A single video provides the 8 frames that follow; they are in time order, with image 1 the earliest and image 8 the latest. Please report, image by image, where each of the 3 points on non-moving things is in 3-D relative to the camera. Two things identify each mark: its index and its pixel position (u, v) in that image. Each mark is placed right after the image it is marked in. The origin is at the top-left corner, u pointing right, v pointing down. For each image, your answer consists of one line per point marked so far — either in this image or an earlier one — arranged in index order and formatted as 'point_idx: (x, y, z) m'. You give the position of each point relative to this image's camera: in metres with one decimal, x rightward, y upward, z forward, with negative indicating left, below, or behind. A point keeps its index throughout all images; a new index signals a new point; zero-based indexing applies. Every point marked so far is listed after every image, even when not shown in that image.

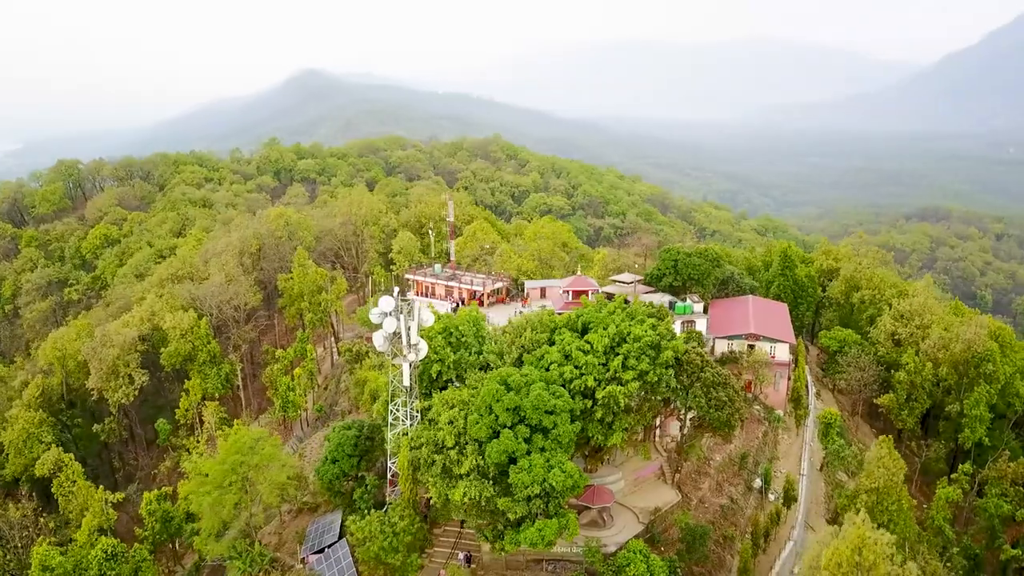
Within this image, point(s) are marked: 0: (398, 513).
0: (-3.3, -6.6, +17.0) m
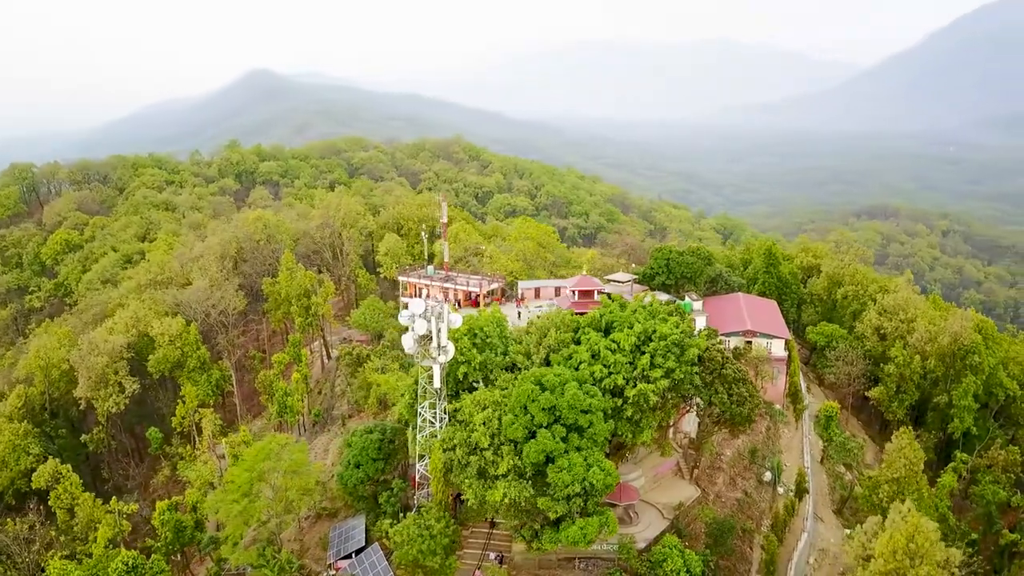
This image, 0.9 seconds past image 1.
0: (-2.2, -6.6, +16.8) m
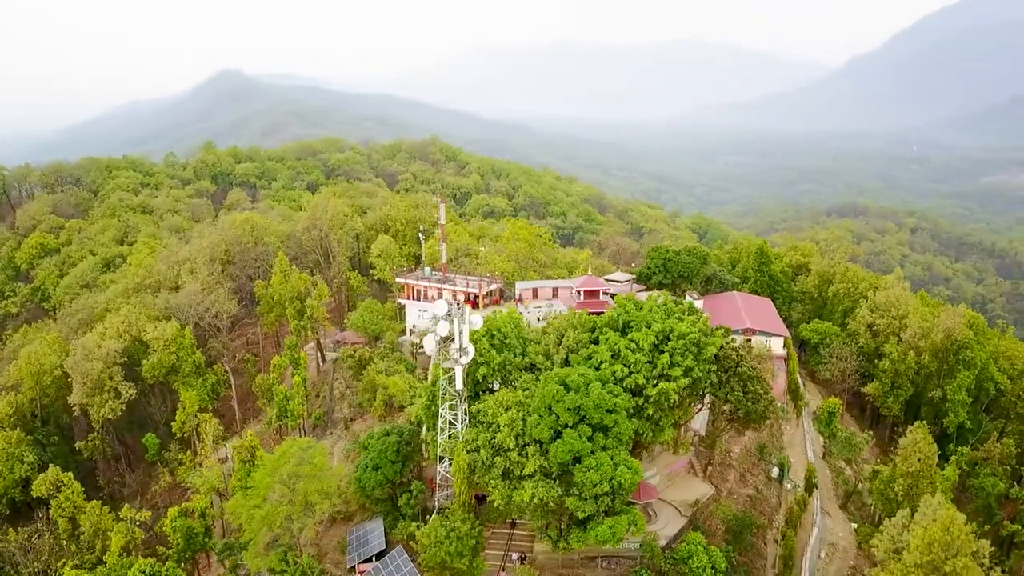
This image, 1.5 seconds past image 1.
0: (-1.5, -6.6, +16.8) m
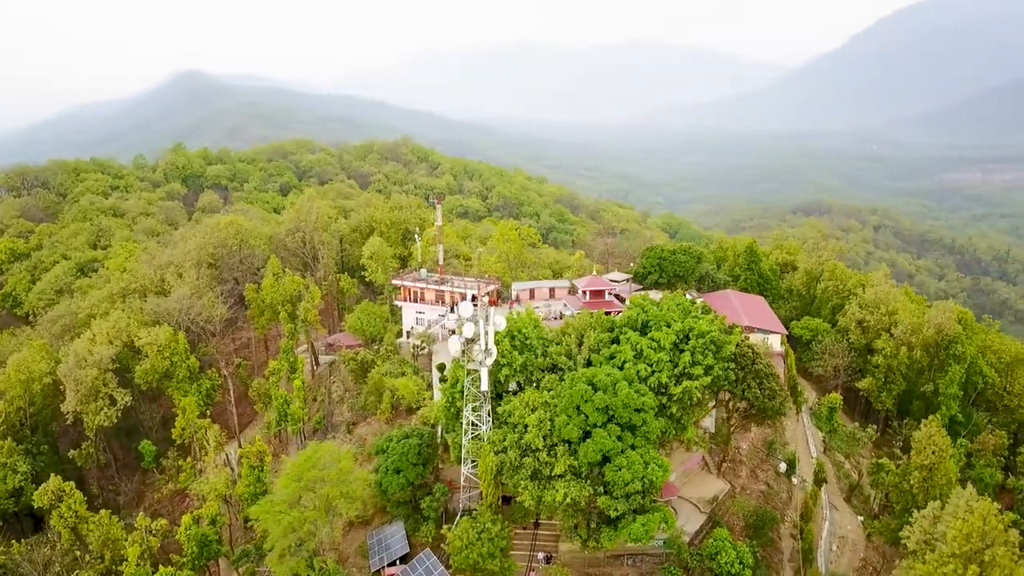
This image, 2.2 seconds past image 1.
0: (-0.6, -6.7, +16.8) m
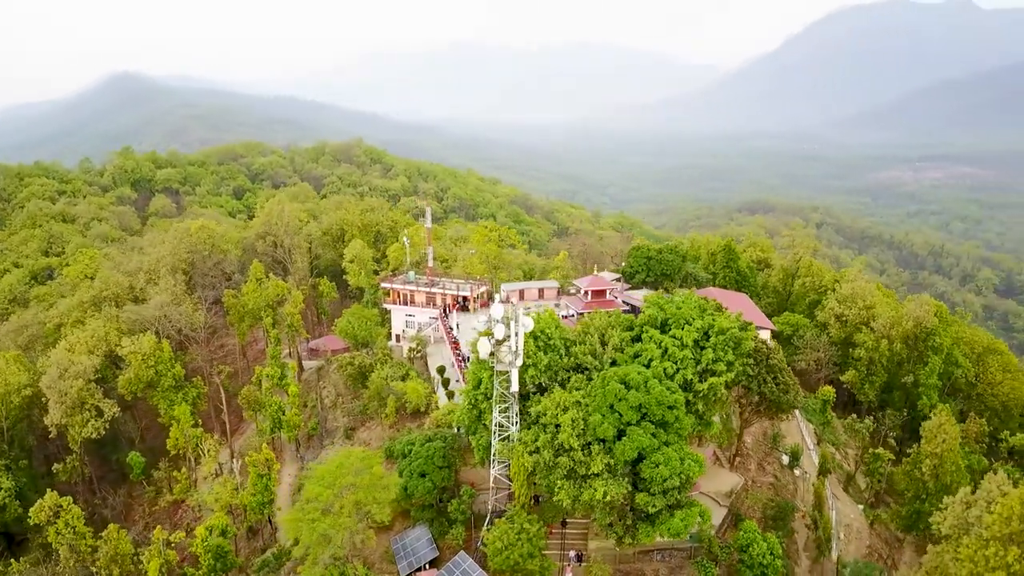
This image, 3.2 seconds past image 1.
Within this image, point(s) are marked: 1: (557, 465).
0: (+0.4, -6.7, +16.8) m
1: (+1.3, -5.2, +16.9) m
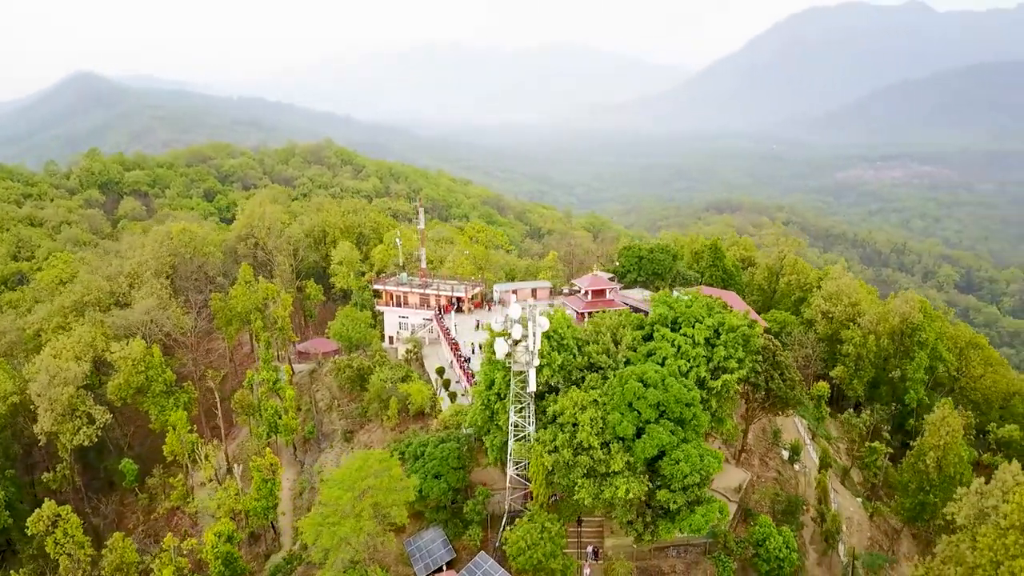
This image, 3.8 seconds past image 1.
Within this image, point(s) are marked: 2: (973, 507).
0: (+1.0, -6.7, +16.9) m
1: (+1.9, -5.2, +17.1) m
2: (+12.7, -6.1, +16.1) m
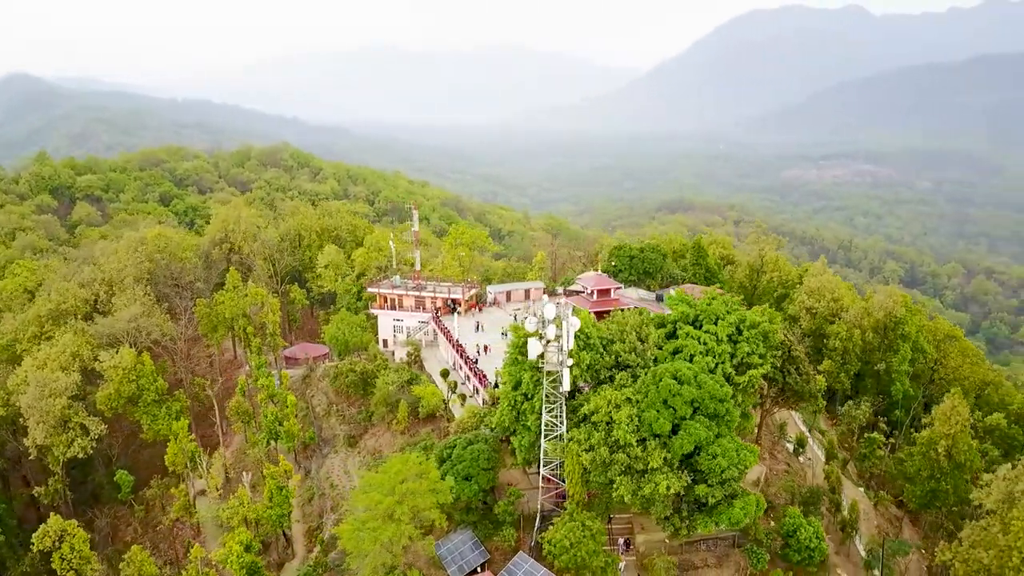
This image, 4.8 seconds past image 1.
0: (+2.2, -6.7, +17.1) m
1: (+3.0, -5.2, +17.3) m
2: (+13.9, -5.9, +16.8) m
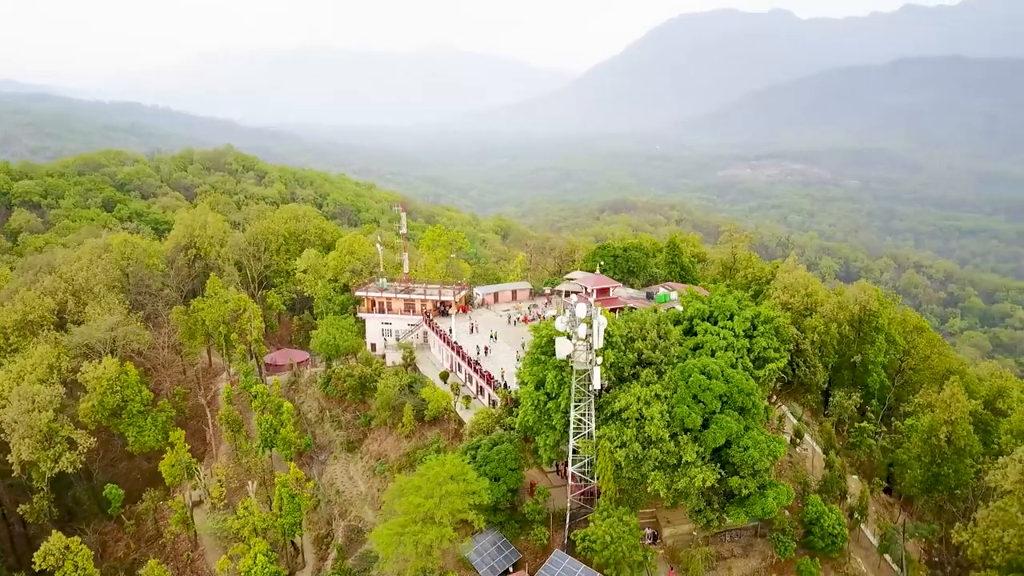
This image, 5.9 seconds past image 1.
0: (+3.3, -6.7, +17.5) m
1: (+4.1, -5.2, +17.7) m
2: (+15.0, -5.7, +17.8) m
